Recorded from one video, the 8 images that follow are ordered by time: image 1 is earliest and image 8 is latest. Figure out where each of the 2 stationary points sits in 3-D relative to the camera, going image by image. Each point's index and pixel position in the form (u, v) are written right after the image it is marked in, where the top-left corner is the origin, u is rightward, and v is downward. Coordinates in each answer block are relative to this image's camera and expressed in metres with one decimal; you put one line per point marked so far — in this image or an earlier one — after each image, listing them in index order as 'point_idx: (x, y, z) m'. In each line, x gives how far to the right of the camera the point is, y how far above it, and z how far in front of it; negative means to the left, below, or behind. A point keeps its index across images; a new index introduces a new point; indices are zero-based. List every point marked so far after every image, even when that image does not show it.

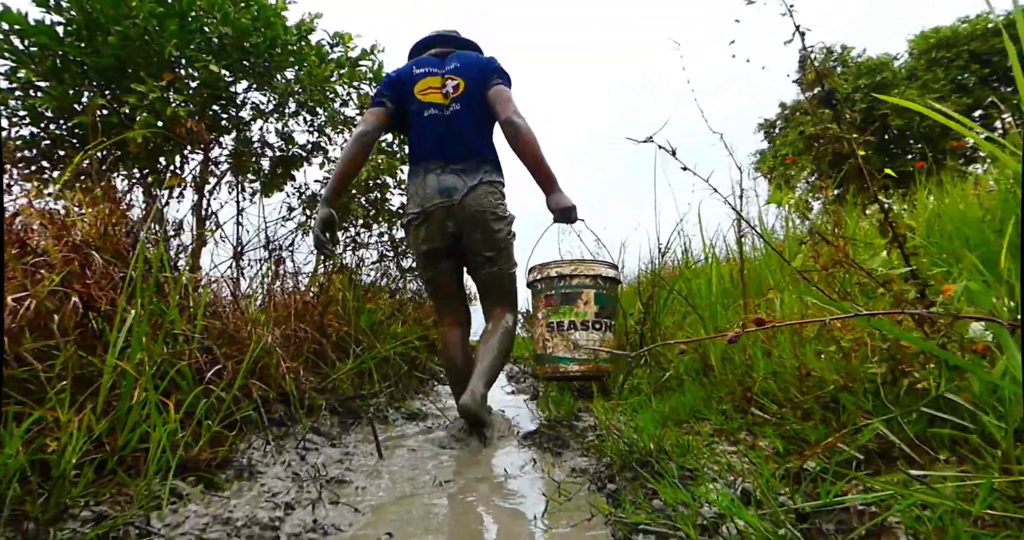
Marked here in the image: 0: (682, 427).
0: (+0.6, -0.6, +1.9) m
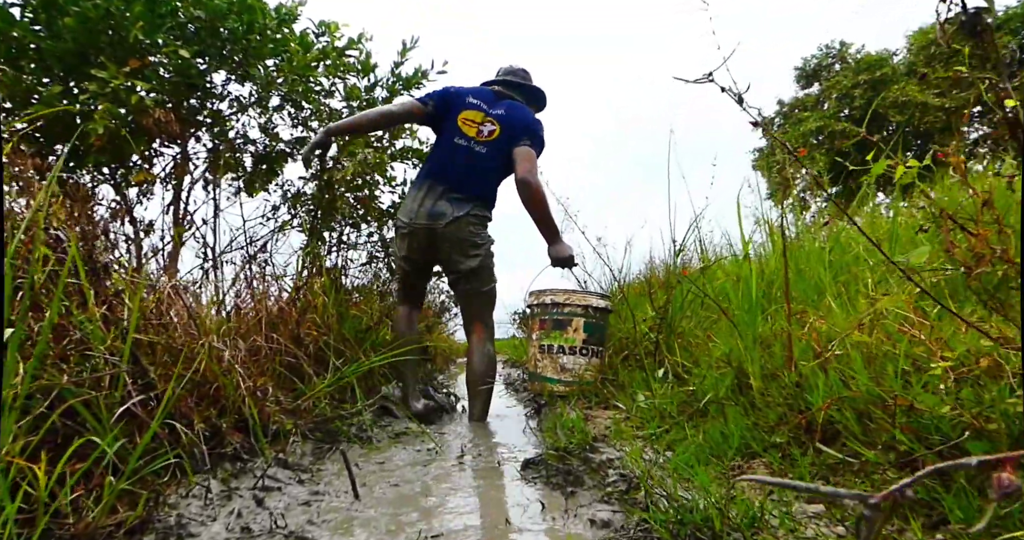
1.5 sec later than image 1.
0: (+0.6, -0.6, +1.6) m
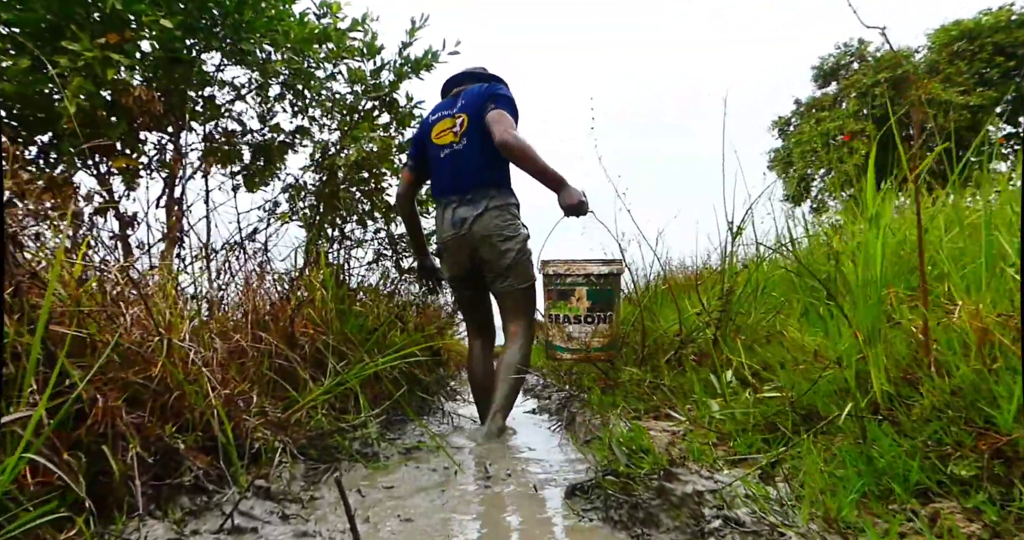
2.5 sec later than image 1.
0: (+0.7, -0.5, +1.1) m
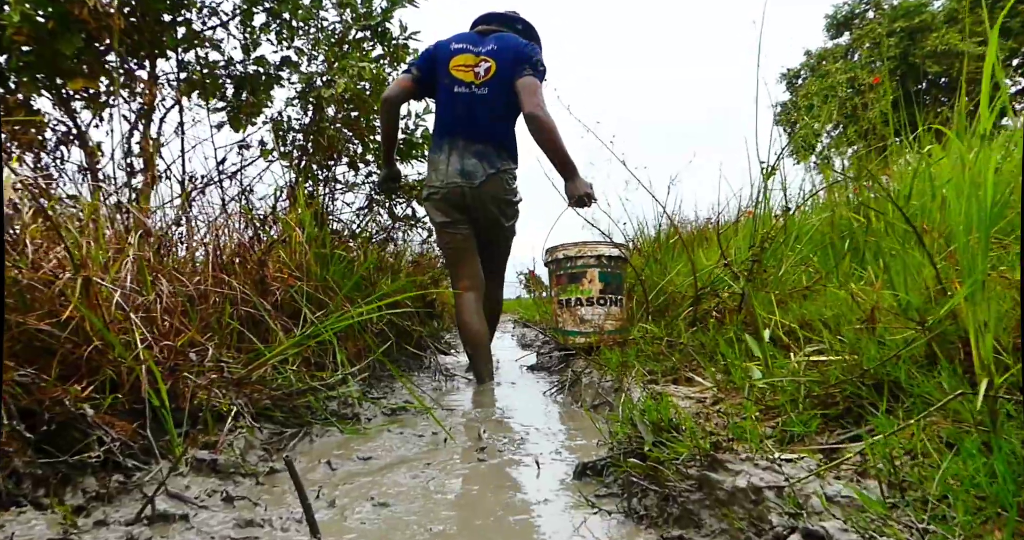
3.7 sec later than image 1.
0: (+0.7, -0.4, +0.8) m
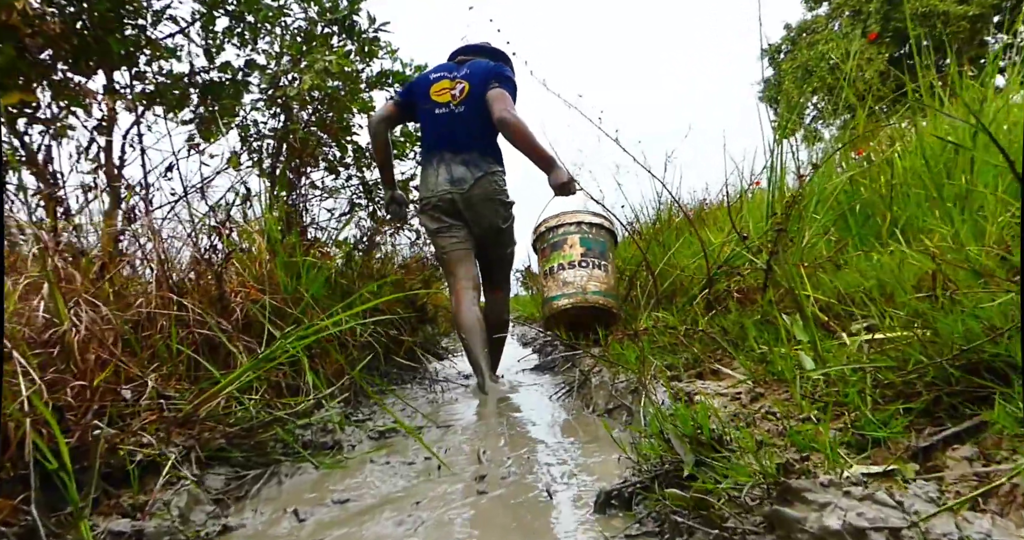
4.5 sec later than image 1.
0: (+0.7, -0.3, +0.6) m
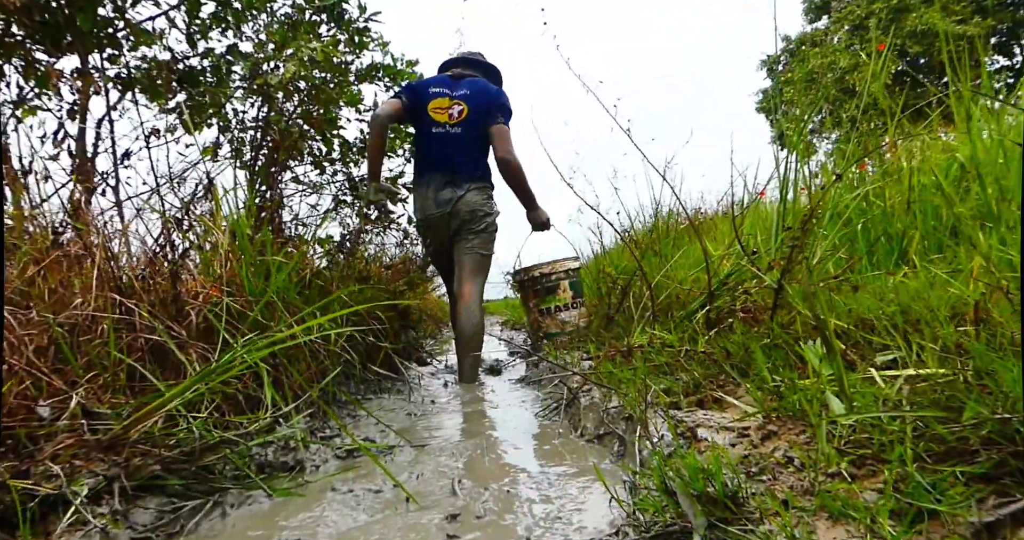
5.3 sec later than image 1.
0: (+0.7, -0.4, +0.4) m
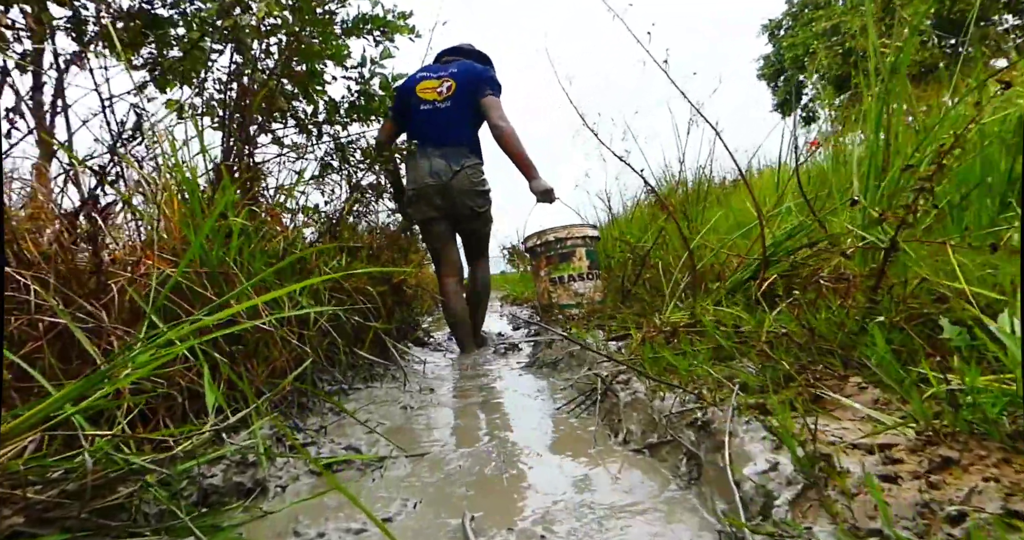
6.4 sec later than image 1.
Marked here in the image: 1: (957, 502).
0: (+0.8, -0.3, 0.0) m
1: (+0.6, -0.3, +0.7) m
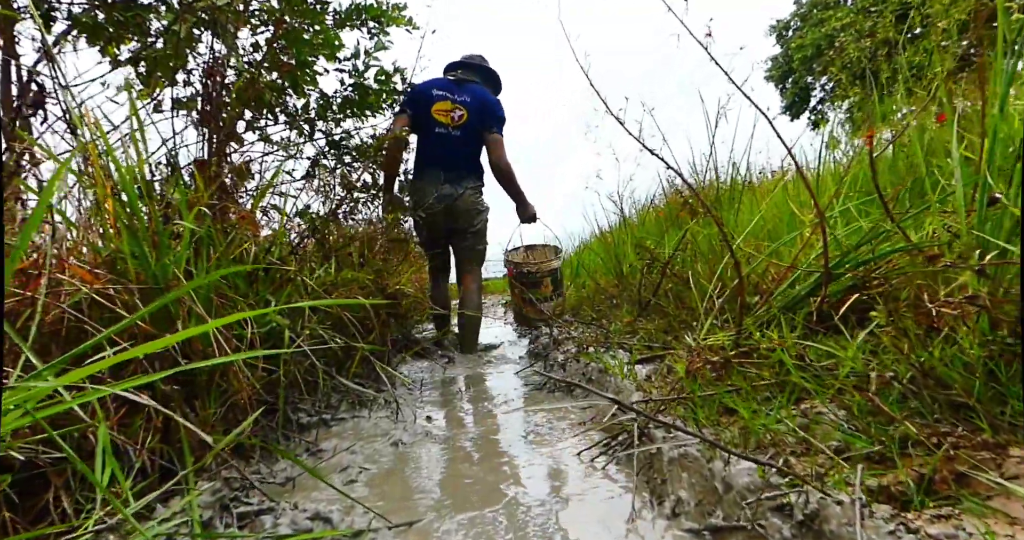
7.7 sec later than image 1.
0: (+0.8, -0.3, -0.4) m
1: (+0.6, -0.3, +0.4) m
